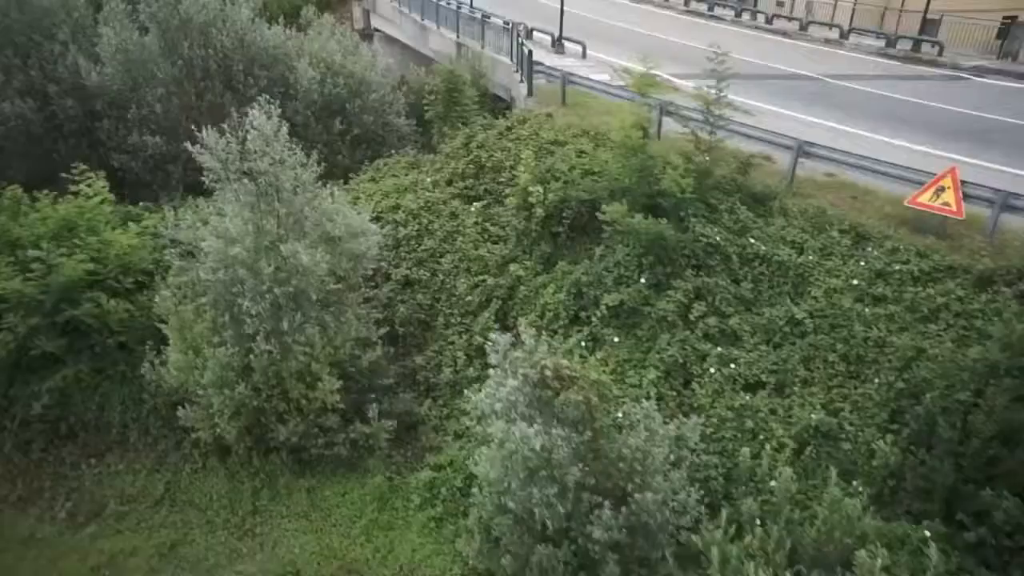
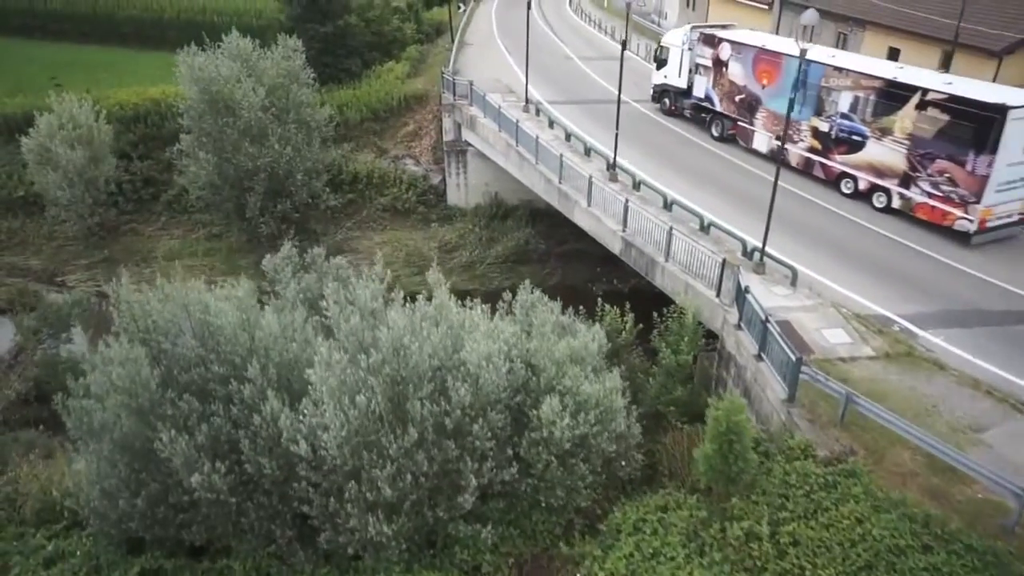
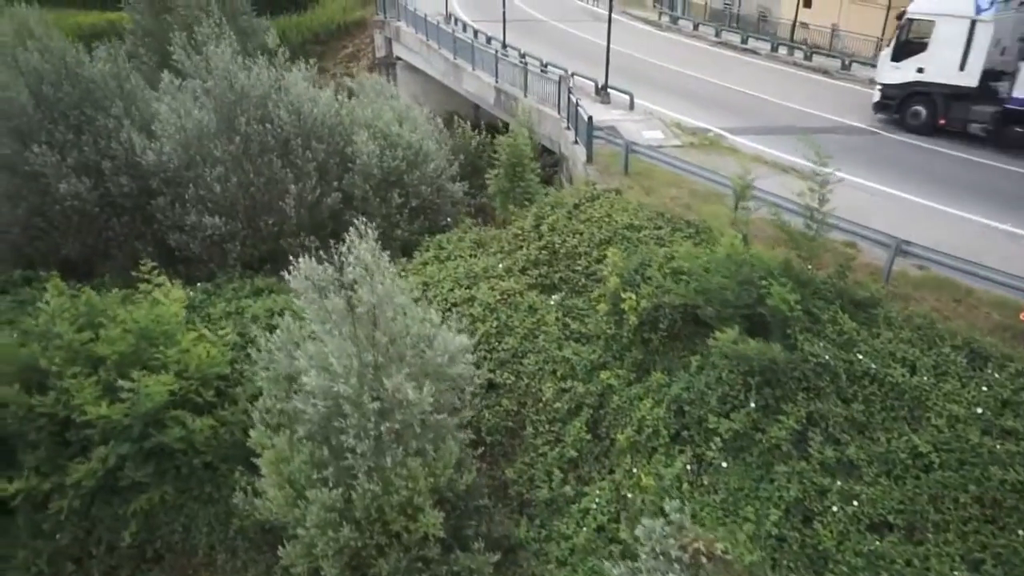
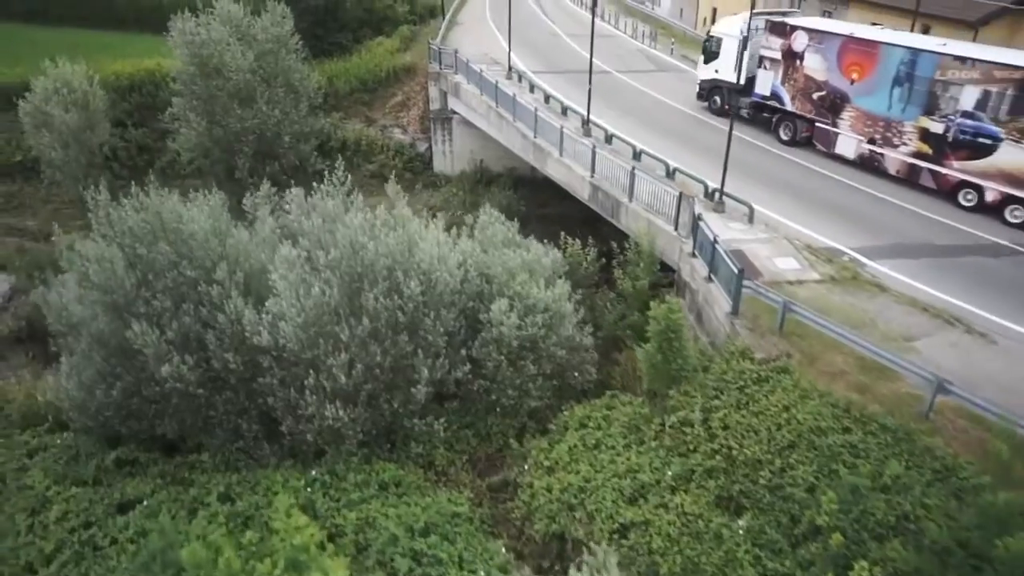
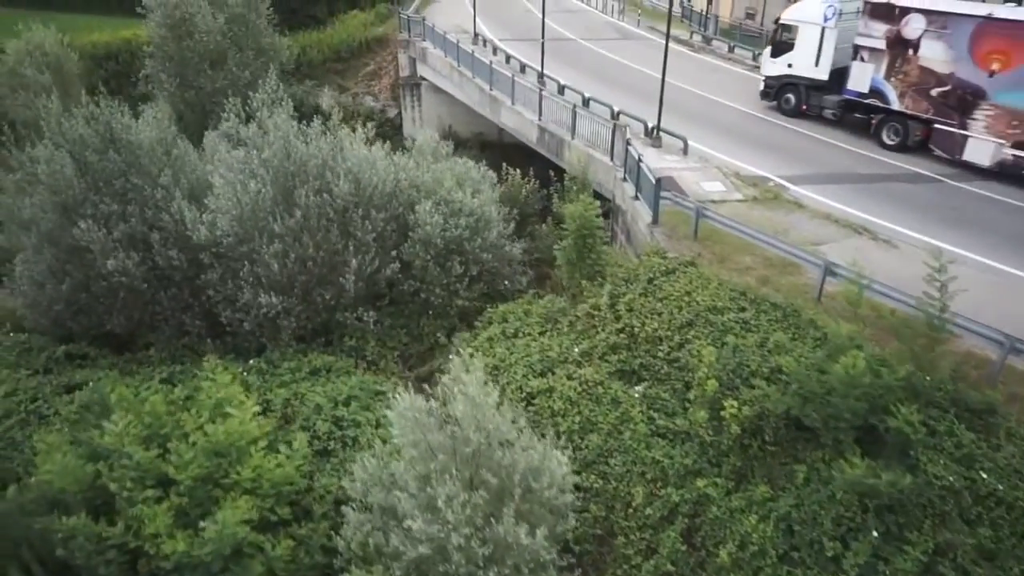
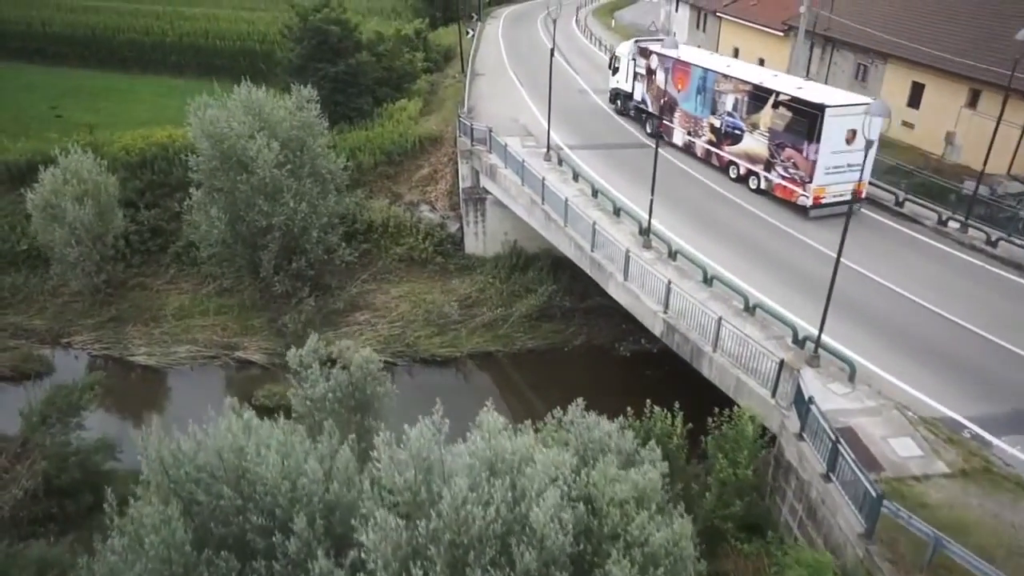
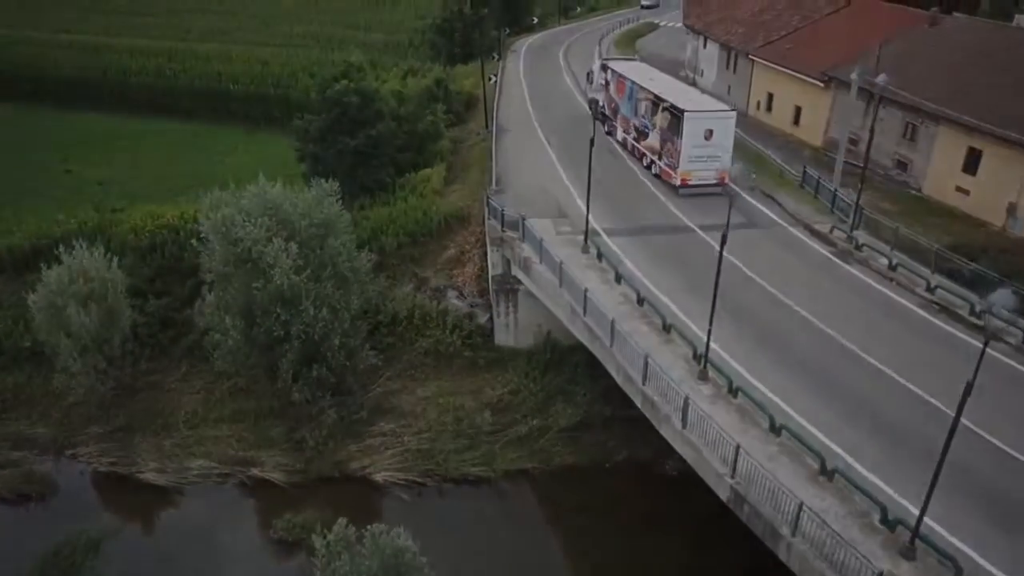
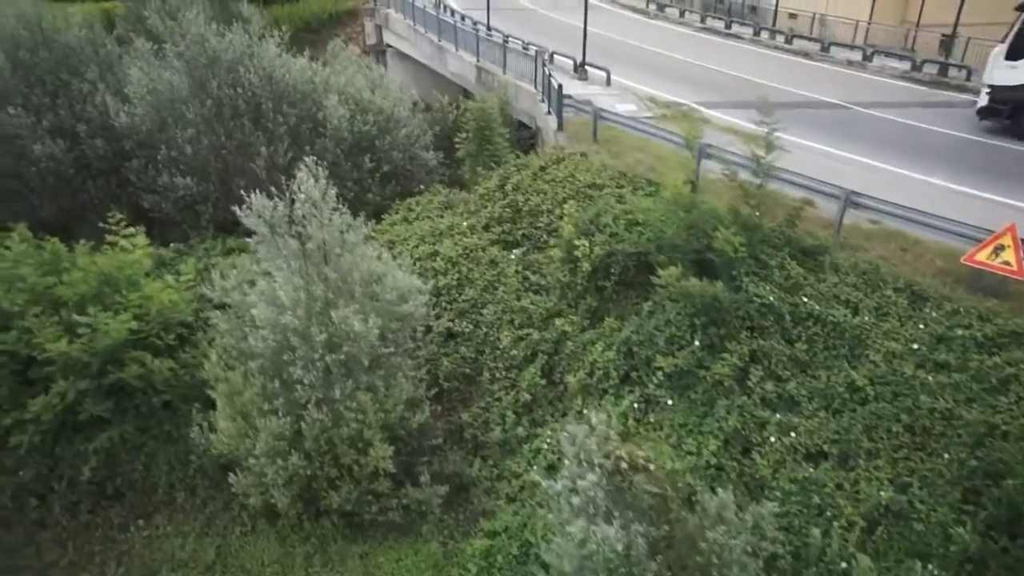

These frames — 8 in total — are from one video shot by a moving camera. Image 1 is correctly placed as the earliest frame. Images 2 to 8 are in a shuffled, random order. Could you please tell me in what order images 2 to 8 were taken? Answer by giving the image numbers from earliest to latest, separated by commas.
8, 3, 5, 4, 2, 6, 7
